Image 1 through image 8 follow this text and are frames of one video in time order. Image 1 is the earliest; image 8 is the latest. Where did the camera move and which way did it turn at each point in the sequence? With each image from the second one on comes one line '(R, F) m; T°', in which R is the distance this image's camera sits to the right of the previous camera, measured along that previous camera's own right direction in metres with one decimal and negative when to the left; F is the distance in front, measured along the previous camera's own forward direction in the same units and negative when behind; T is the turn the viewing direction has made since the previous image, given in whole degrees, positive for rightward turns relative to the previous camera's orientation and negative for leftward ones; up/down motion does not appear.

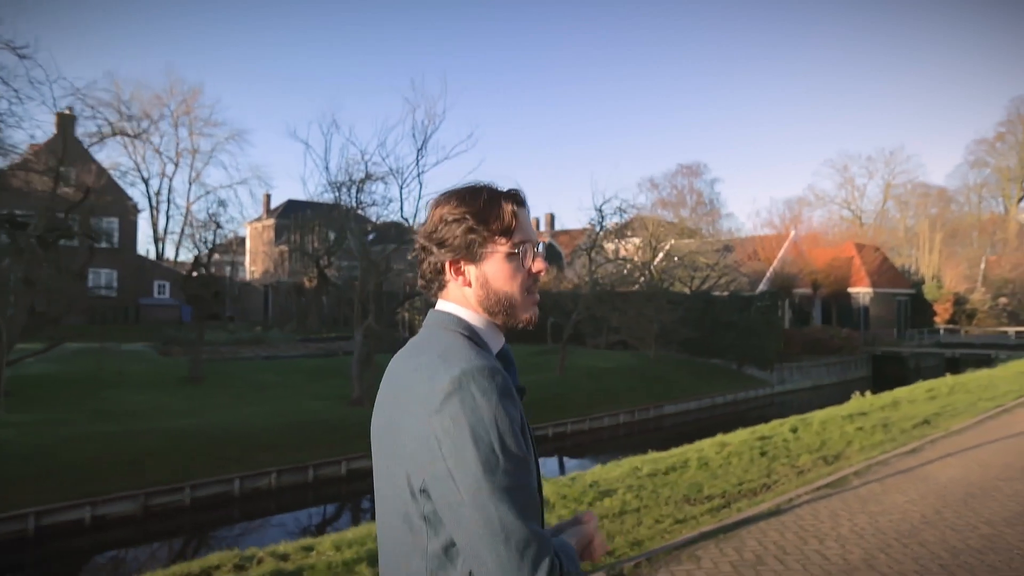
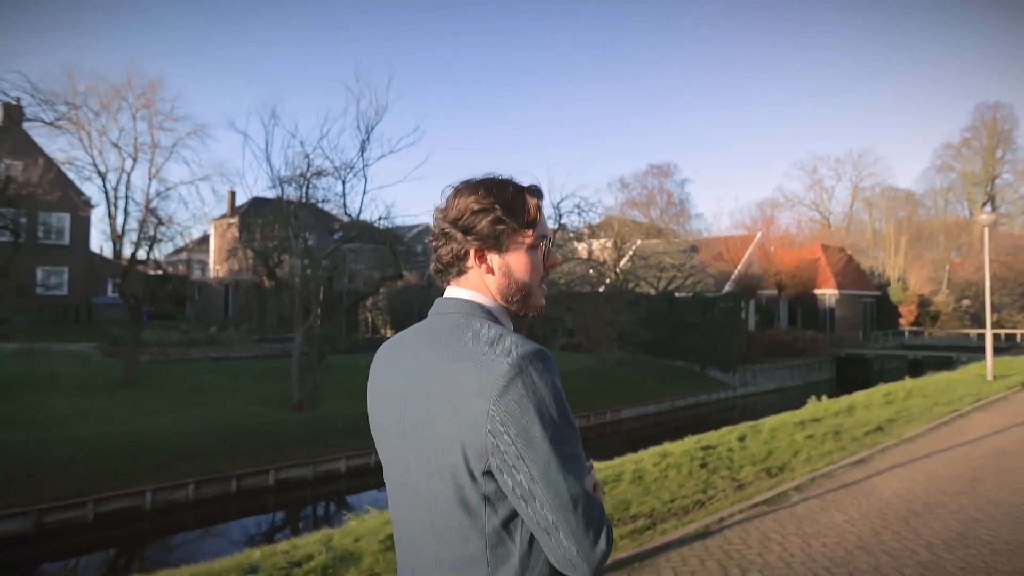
(+0.6, +0.6) m; +2°
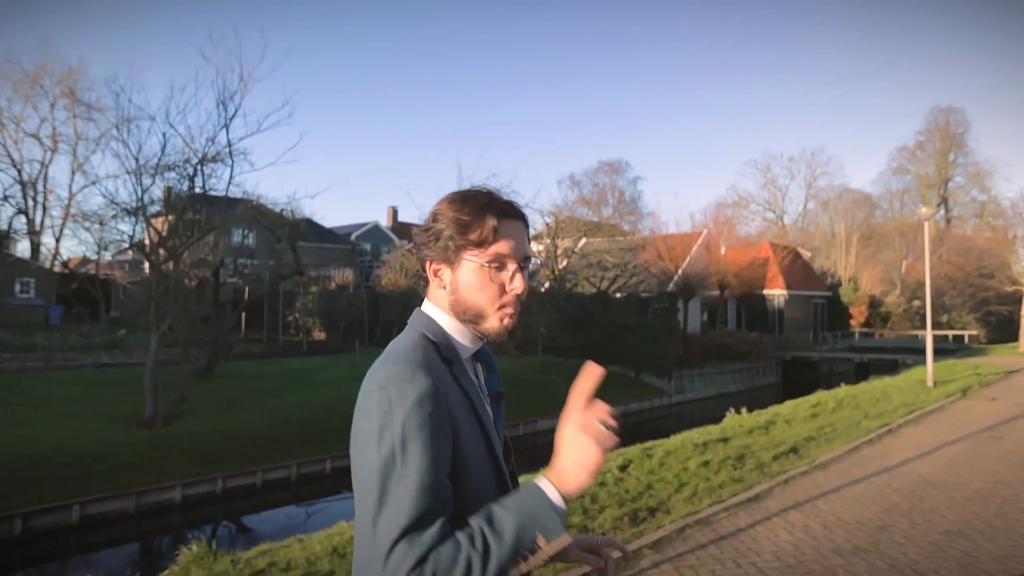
(+1.5, +1.7) m; +3°
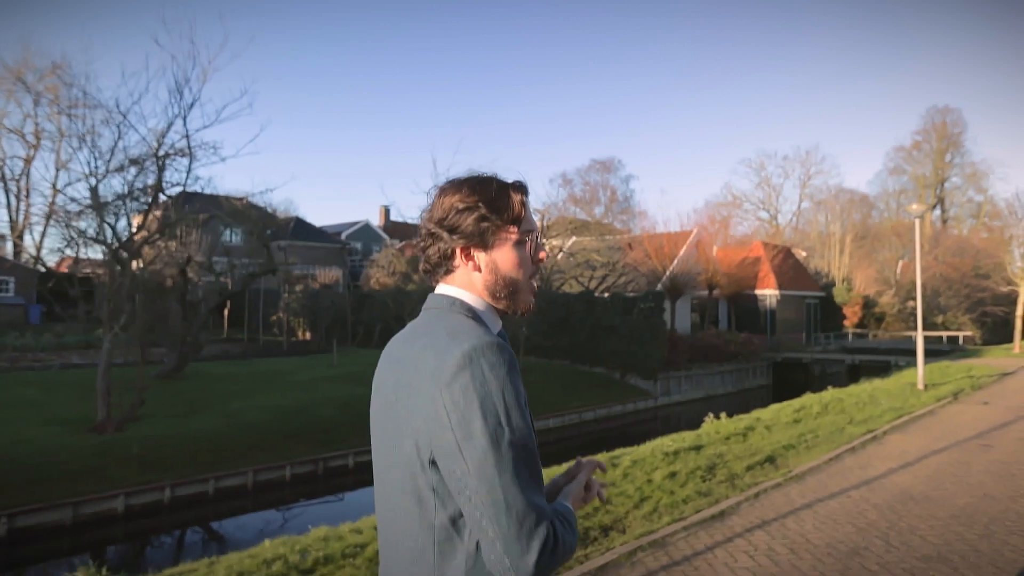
(+0.5, +0.6) m; 0°
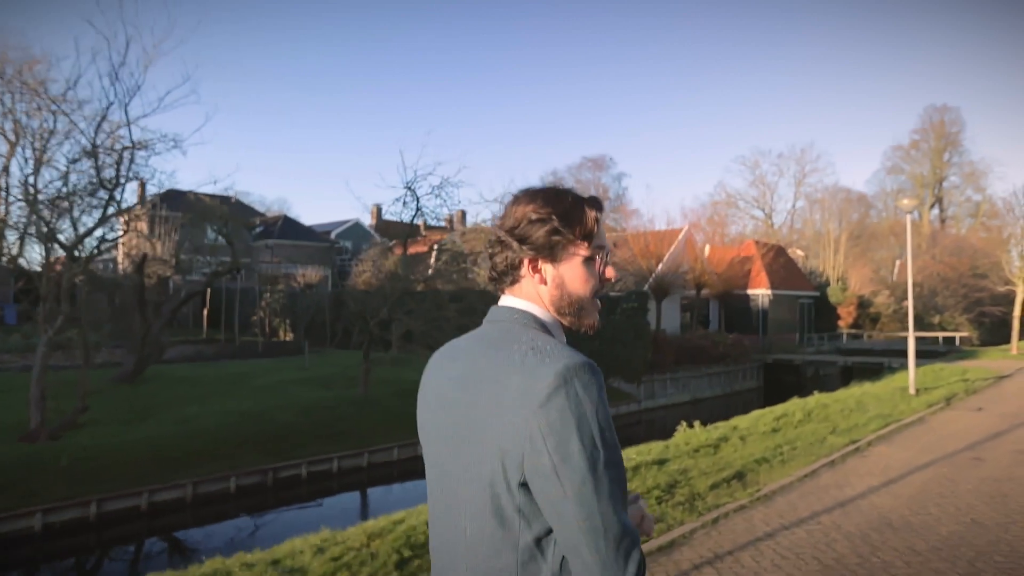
(+0.6, +0.8) m; 0°
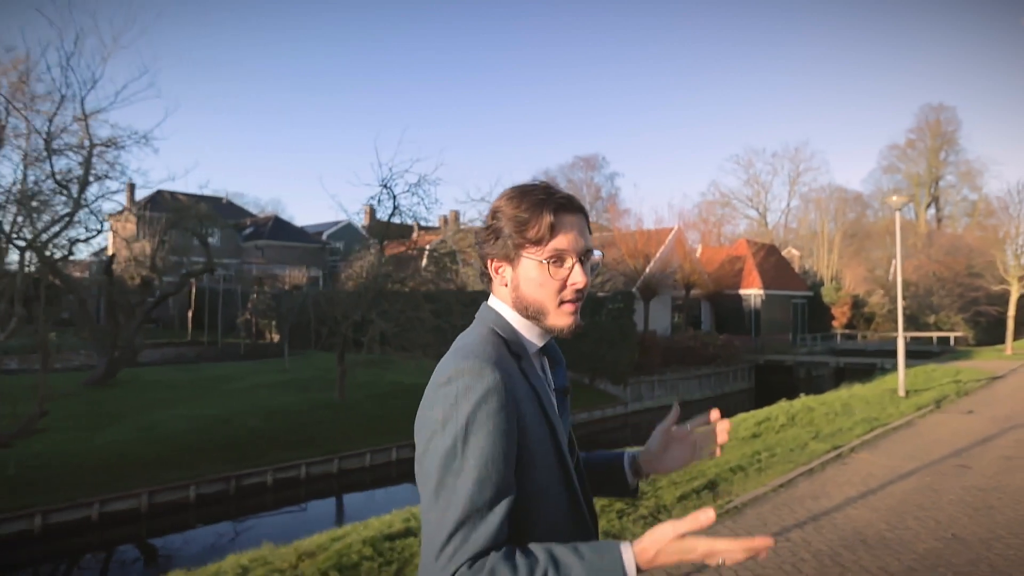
(+0.4, +0.4) m; 0°
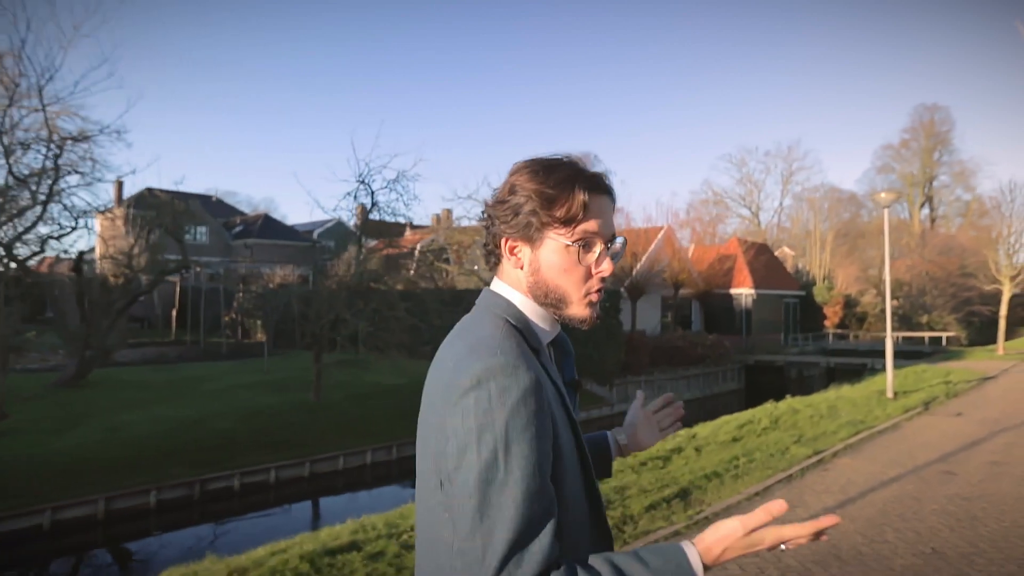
(+0.3, +0.4) m; 0°
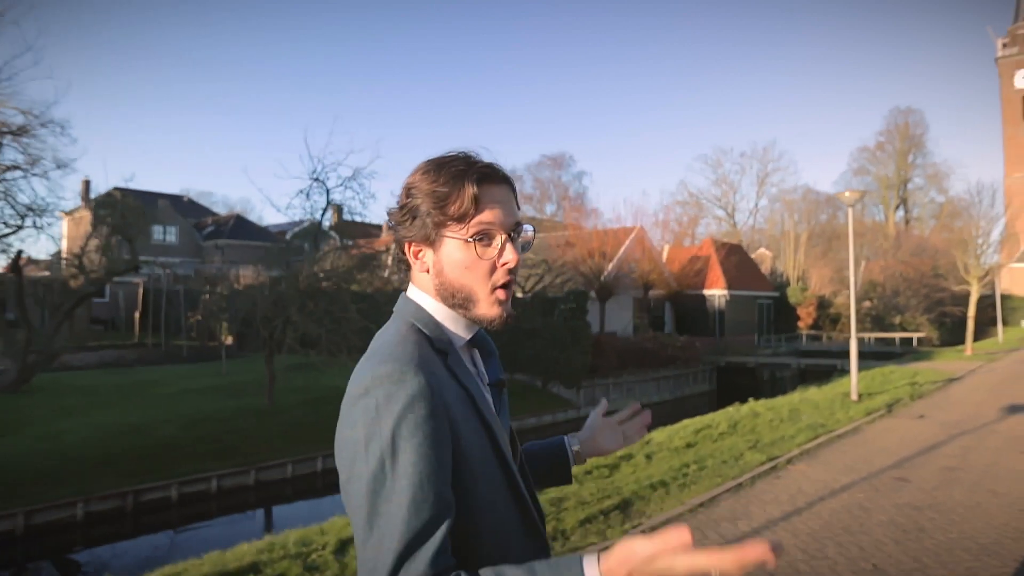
(+0.5, +0.4) m; +1°
